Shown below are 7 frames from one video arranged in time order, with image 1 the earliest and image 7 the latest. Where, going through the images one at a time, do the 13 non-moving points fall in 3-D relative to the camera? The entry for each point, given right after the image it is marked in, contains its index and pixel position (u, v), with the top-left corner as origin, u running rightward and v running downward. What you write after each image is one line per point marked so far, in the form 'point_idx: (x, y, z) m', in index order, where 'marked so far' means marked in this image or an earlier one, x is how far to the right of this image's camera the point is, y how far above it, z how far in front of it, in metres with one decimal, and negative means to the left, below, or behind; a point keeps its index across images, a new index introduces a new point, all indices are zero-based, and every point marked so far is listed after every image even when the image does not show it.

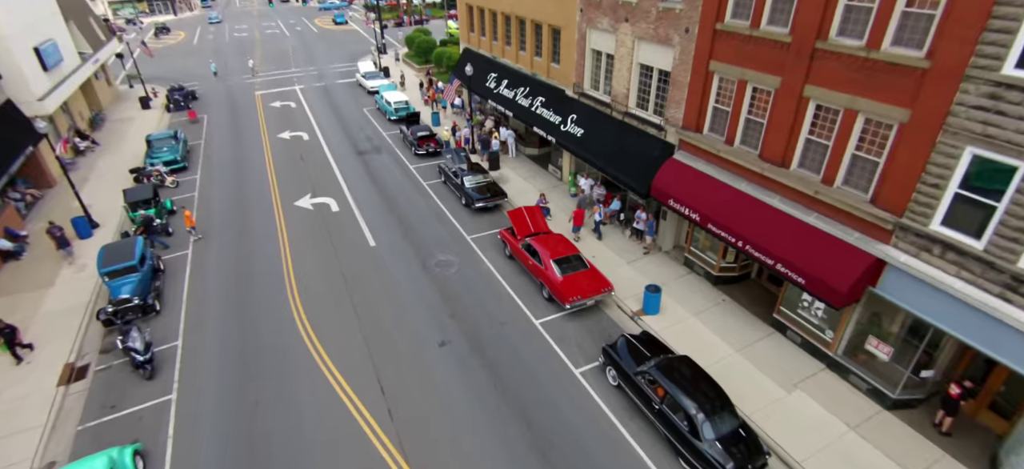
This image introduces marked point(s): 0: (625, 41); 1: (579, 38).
0: (+3.9, +6.7, +17.5) m
1: (+2.7, +7.8, +19.9) m
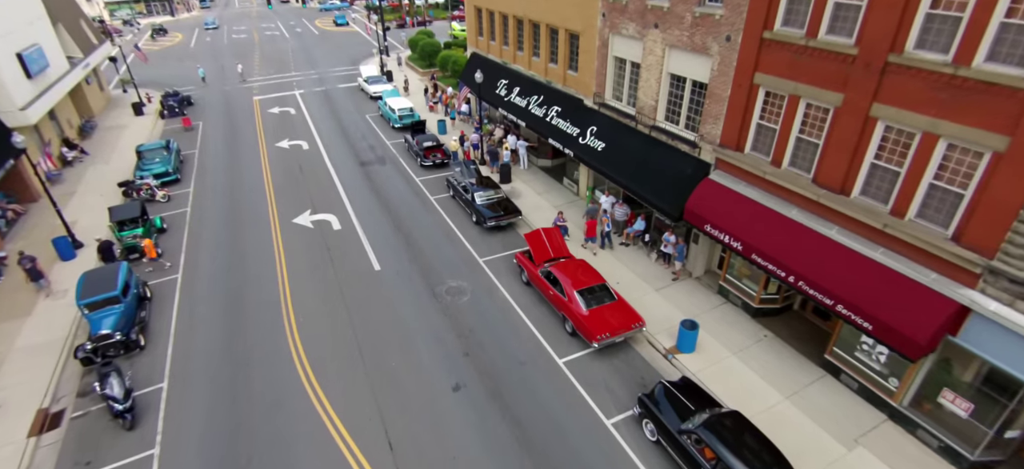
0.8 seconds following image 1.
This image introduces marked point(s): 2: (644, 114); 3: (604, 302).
0: (+4.5, +5.9, +16.0) m
1: (+3.3, +7.0, +18.4) m
2: (+4.5, +4.1, +17.2) m
3: (+2.7, -2.0, +14.6) m
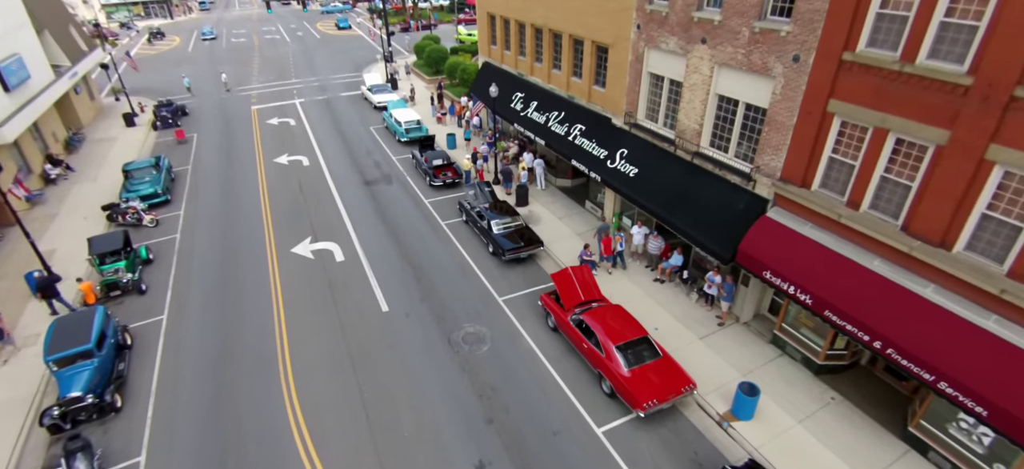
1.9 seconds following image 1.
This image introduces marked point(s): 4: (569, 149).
0: (+5.3, +4.7, +14.1) m
1: (+4.0, +5.8, +16.5) m
2: (+5.3, +2.9, +15.3) m
3: (+3.4, -3.2, +12.7) m
4: (+2.1, +3.3, +19.5) m
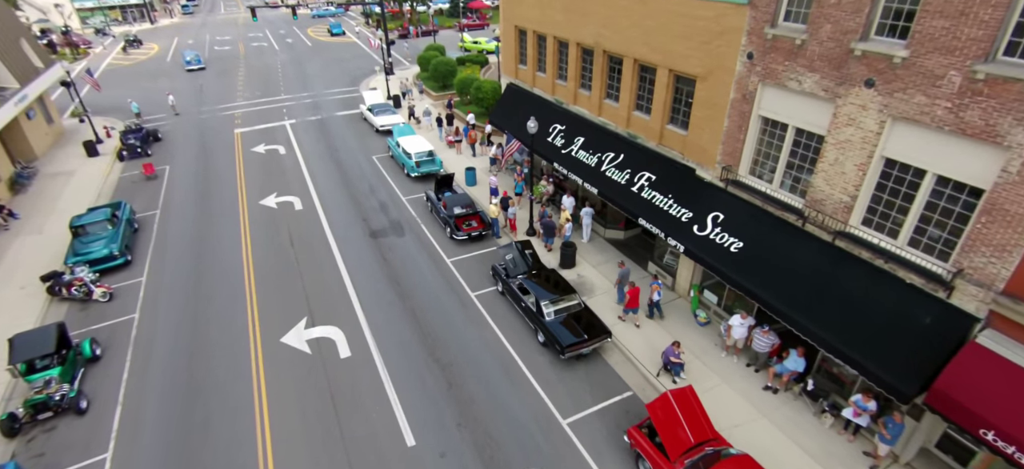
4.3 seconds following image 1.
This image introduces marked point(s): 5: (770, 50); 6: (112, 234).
0: (+6.9, +2.3, +10.0) m
1: (+5.6, +3.4, +12.4) m
2: (+6.9, +0.5, +11.2) m
3: (+5.1, -5.6, +8.6) m
4: (+3.7, +0.9, +15.4) m
5: (+5.8, +4.2, +11.3) m
6: (-14.8, 0.0, +18.5) m
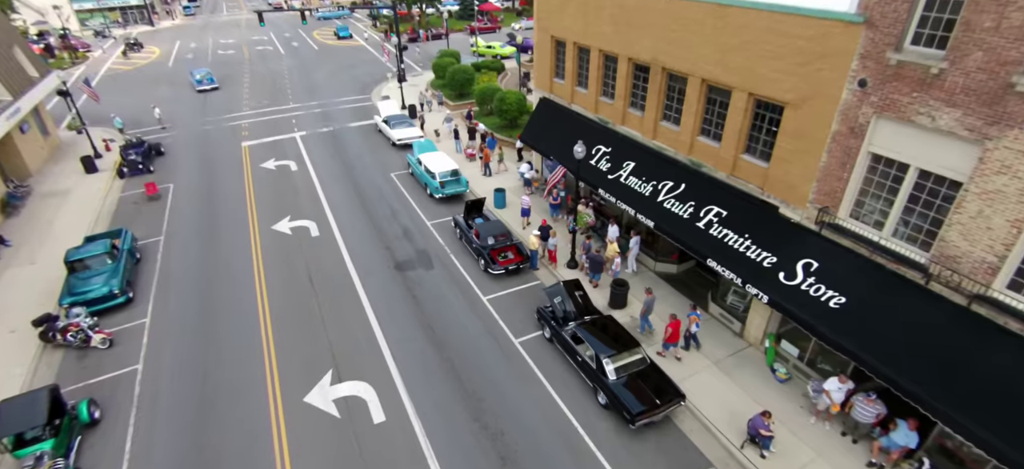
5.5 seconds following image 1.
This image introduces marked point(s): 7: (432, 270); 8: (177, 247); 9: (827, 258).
0: (+8.3, +1.1, +8.3) m
1: (+7.0, +2.2, +10.6) m
2: (+8.4, -0.7, +9.5) m
3: (+6.6, -6.8, +6.9) m
4: (+5.1, -0.2, +13.6) m
5: (+7.2, +3.0, +9.5) m
6: (-13.3, -1.1, +16.7) m
7: (-2.8, -1.3, +17.8) m
8: (-13.2, -0.5, +19.7) m
9: (+7.1, -0.5, +11.4) m
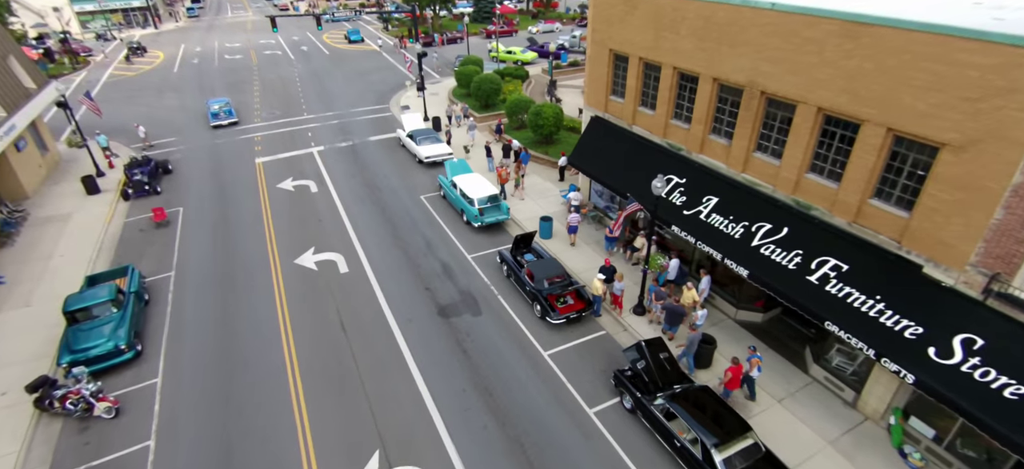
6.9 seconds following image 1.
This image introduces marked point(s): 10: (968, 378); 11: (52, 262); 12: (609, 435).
0: (+10.2, -0.2, +6.2) m
1: (+8.9, +0.9, +8.5) m
2: (+10.2, -2.0, +7.4) m
3: (+8.4, -8.1, +4.8) m
4: (+7.0, -1.6, +11.5) m
5: (+9.1, +1.6, +7.4) m
6: (-11.5, -2.4, +14.6) m
7: (-1.0, -2.6, +15.7) m
8: (-11.3, -1.7, +17.6) m
9: (+9.0, -1.9, +9.3) m
10: (+8.5, -2.7, +9.3) m
11: (-17.4, -1.1, +18.9) m
12: (+2.3, -4.8, +12.1) m
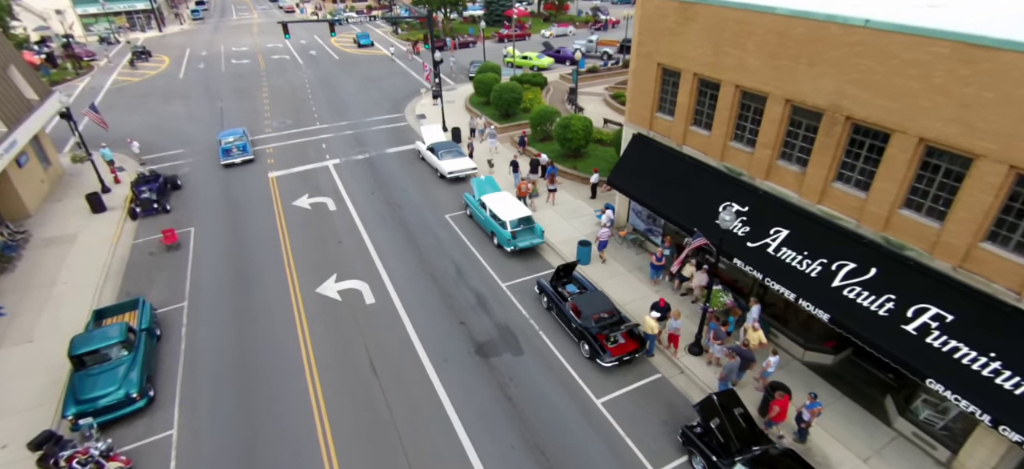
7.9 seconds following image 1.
0: (+11.4, -1.2, +4.9) m
1: (+10.1, -0.1, +7.2) m
2: (+11.5, -2.9, +6.1) m
3: (+9.7, -9.1, +3.5) m
4: (+8.2, -2.5, +10.2) m
5: (+10.4, +0.7, +6.1) m
6: (-10.2, -3.3, +13.3) m
7: (+0.3, -3.5, +14.4) m
8: (-10.0, -2.7, +16.3) m
9: (+10.2, -2.8, +8.0) m
10: (+9.8, -3.7, +8.0) m
11: (-16.1, -2.0, +17.7) m
12: (+3.6, -5.8, +10.8) m
